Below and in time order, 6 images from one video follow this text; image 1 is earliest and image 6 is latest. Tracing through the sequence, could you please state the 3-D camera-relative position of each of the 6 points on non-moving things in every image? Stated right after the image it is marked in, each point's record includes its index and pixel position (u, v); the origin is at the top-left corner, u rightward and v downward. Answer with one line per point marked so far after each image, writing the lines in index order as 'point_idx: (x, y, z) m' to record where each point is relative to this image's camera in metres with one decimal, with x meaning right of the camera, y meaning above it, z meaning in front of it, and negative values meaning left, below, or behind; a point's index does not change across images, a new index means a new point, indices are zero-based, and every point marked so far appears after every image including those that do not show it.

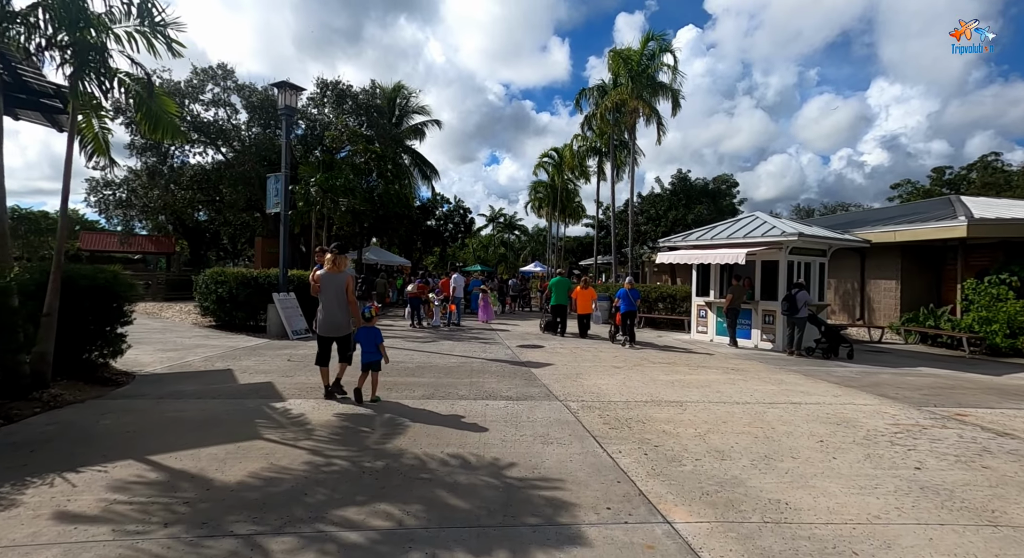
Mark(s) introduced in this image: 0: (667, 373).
0: (+2.7, -1.7, +8.7) m
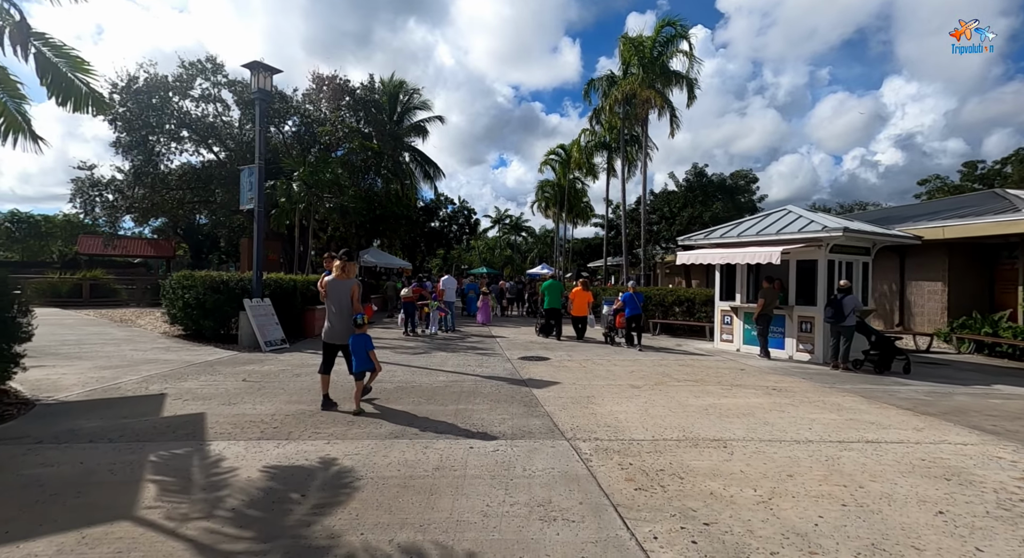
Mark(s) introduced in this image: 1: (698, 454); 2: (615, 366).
0: (+2.7, -1.7, +7.2) m
1: (+1.7, -1.6, +4.6) m
2: (+2.1, -1.8, +9.8) m
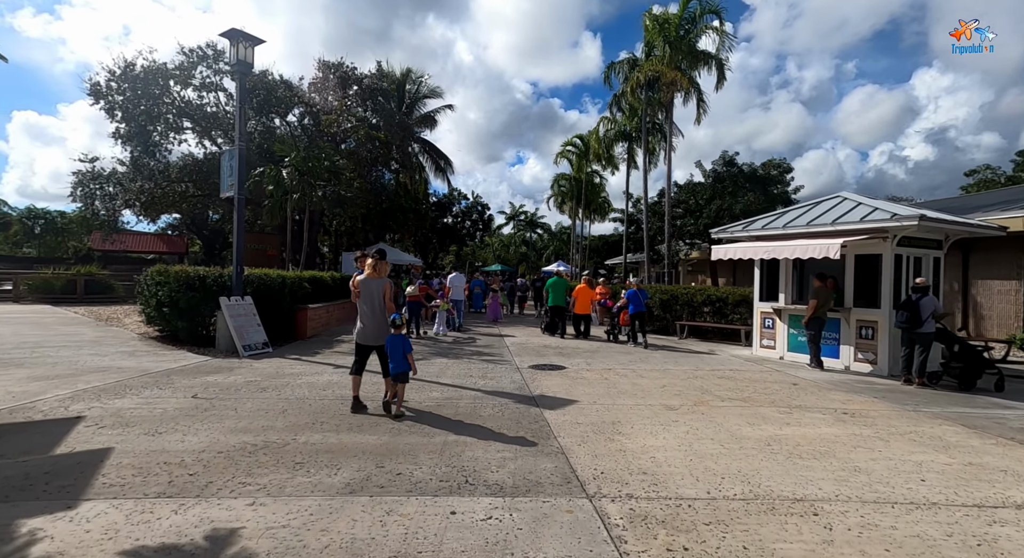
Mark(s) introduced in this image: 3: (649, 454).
0: (+2.8, -1.7, +5.7) m
1: (+1.7, -1.6, +3.1) m
2: (+2.2, -1.7, +8.4) m
3: (+1.3, -1.6, +4.6) m
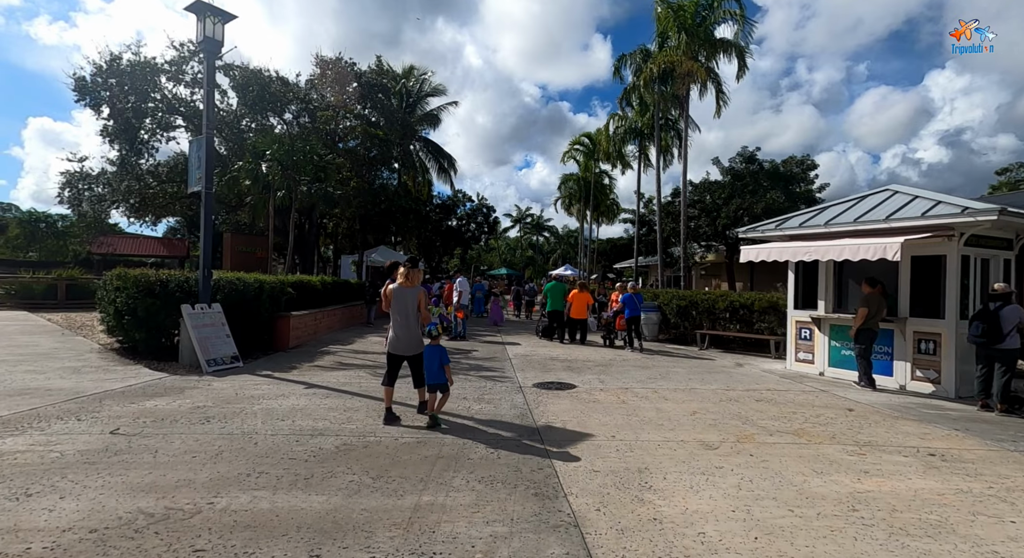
0: (+2.8, -1.7, +4.5) m
1: (+1.7, -1.6, +1.9) m
2: (+2.2, -1.8, +7.1) m
3: (+1.2, -1.7, +3.3) m
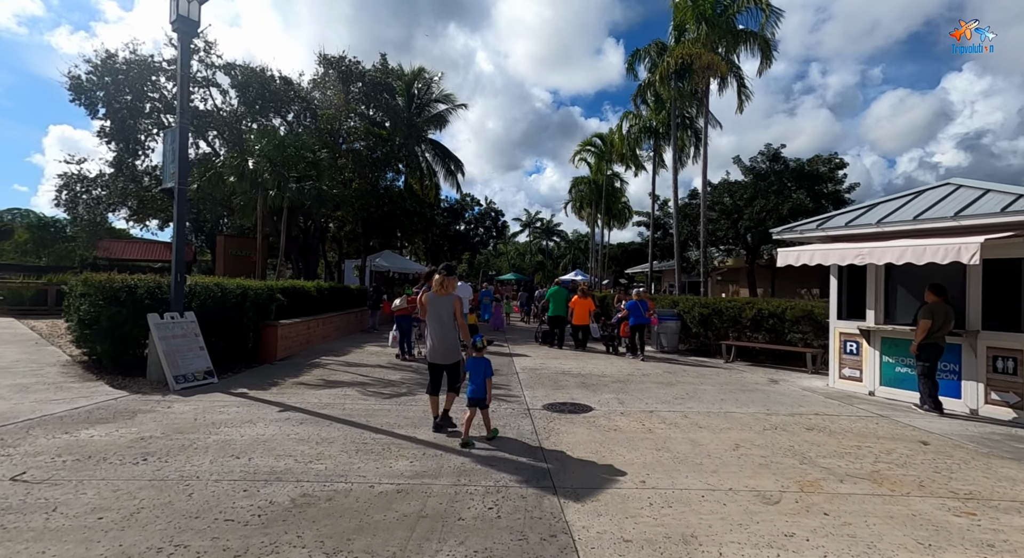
0: (+2.8, -1.8, +3.4) m
1: (+1.6, -1.7, +0.8) m
2: (+2.3, -1.9, +6.0) m
3: (+1.2, -1.7, +2.3) m
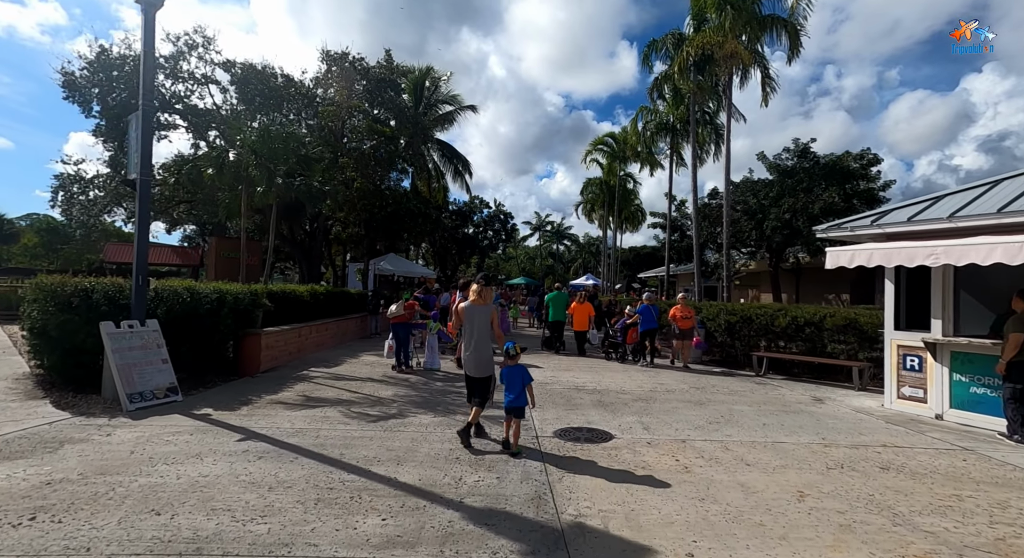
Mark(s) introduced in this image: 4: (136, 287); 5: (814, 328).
0: (+2.8, -1.8, +2.2) m
1: (+1.6, -1.6, -0.3) m
2: (+2.4, -1.9, +4.9) m
3: (+1.2, -1.7, +1.1) m
4: (-5.2, -0.1, +6.8) m
5: (+6.9, -1.1, +11.1) m
